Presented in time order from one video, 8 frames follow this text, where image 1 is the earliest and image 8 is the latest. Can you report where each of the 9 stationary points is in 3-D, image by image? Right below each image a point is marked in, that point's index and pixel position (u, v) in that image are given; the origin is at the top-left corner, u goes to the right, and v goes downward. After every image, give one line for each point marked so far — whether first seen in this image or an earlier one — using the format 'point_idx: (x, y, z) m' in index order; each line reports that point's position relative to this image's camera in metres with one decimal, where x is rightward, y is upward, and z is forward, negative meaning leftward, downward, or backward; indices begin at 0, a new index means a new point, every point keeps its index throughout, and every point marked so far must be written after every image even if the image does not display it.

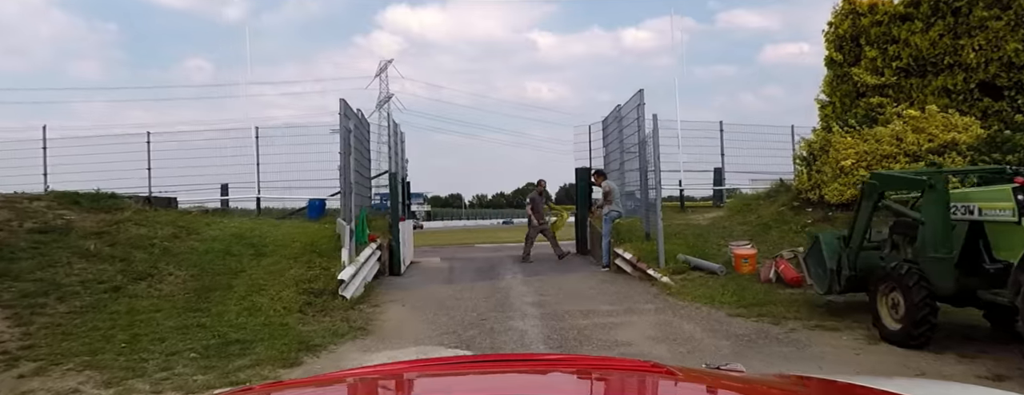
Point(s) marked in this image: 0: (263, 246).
0: (-3.6, -0.7, +8.9) m
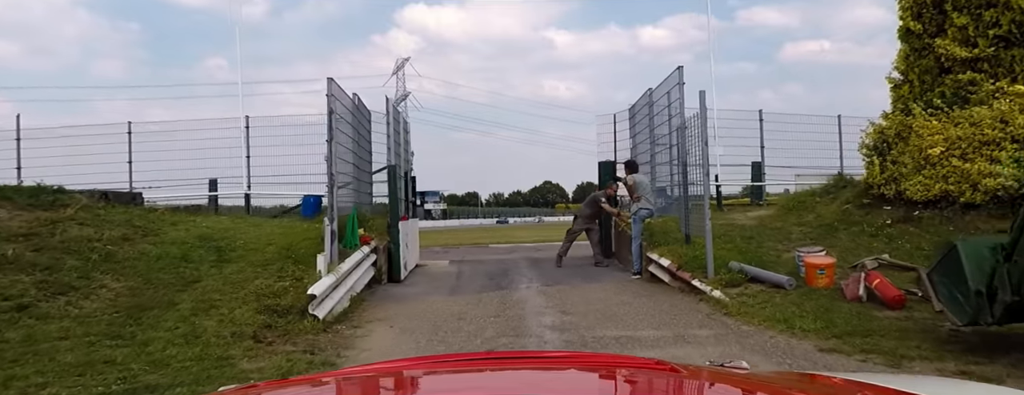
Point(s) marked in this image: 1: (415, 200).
0: (-3.4, -0.6, +7.5) m
1: (-2.3, 0.0, +14.1) m
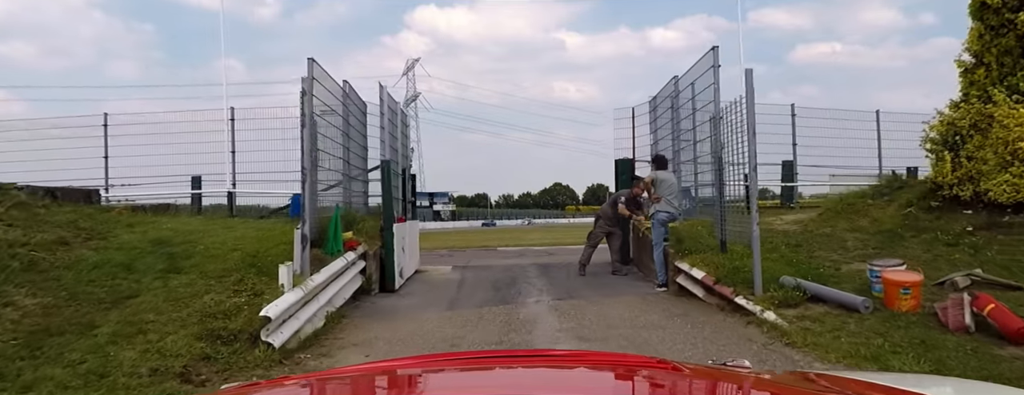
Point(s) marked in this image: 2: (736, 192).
0: (-3.3, -0.6, +6.3) m
1: (-2.1, 0.0, +13.0) m
2: (+2.8, +0.1, +7.7) m
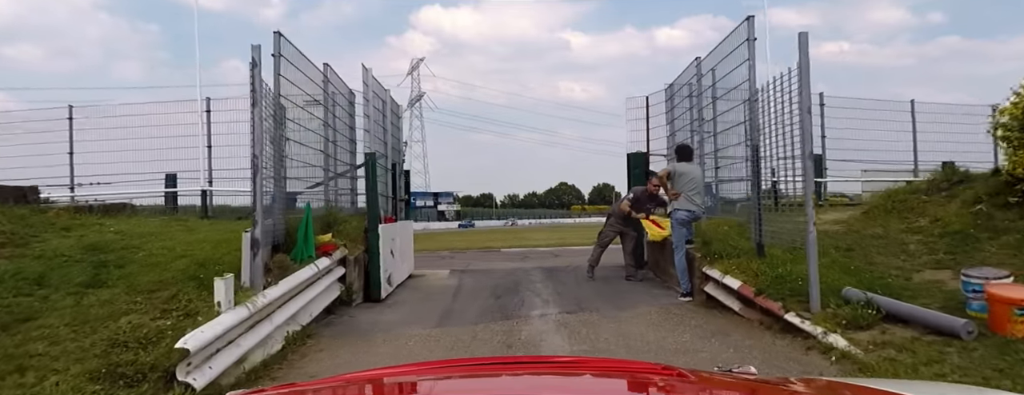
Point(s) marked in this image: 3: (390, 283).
0: (-3.3, -0.6, +5.2) m
1: (-2.1, 0.0, +11.9) m
2: (+2.8, +0.1, +6.5) m
3: (-1.8, -1.3, +9.2) m
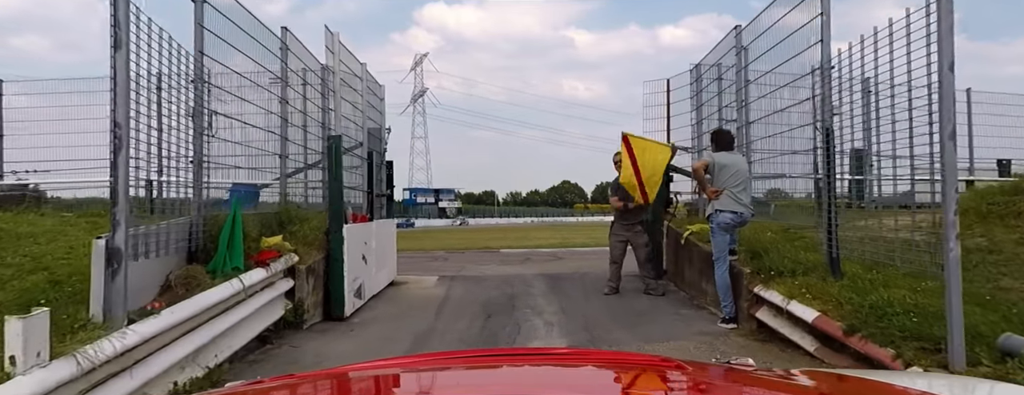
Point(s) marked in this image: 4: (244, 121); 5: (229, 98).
0: (-3.4, -0.5, +3.6) m
1: (-2.1, +0.1, +10.3) m
2: (+2.7, +0.1, +4.9) m
3: (-1.9, -1.2, +7.6) m
4: (-2.8, +0.8, +6.6) m
5: (-2.8, +1.0, +6.3) m
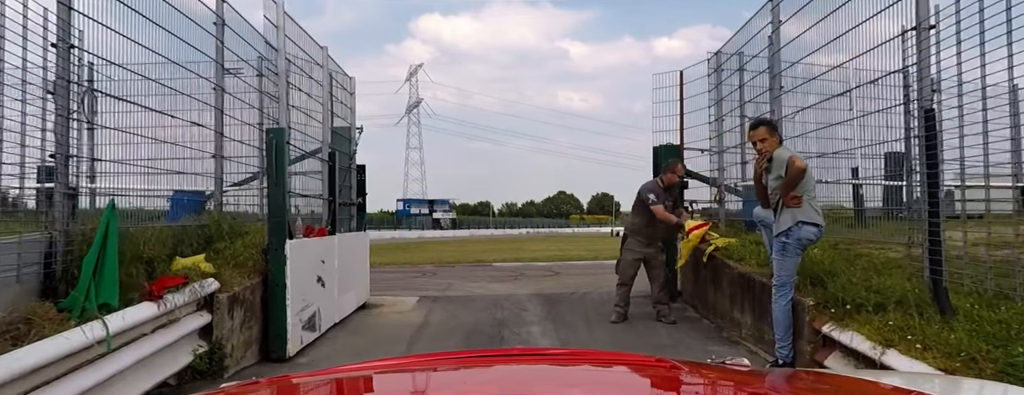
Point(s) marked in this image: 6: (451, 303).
0: (-3.5, -0.5, +2.2) m
1: (-2.2, -0.1, +8.9) m
2: (+2.6, +0.1, +3.5) m
3: (-2.0, -1.3, +6.2) m
4: (-2.9, +0.7, +5.2) m
5: (-2.9, +0.9, +4.9) m
6: (-0.9, -1.6, +9.3) m
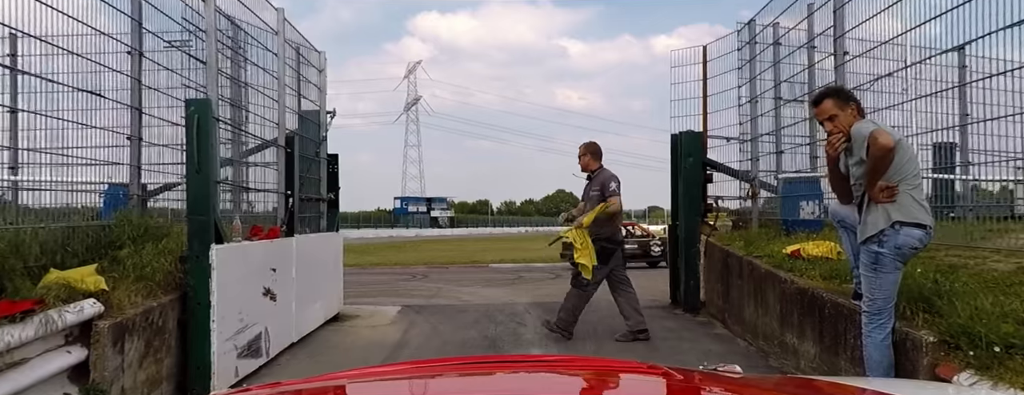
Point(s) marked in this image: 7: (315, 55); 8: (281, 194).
0: (-3.5, -0.5, +1.0) m
1: (-2.3, 0.0, +7.6) m
2: (+2.6, +0.1, +2.3) m
3: (-2.0, -1.2, +4.9) m
4: (-3.0, +0.8, +4.0) m
5: (-3.0, +1.0, +3.6) m
6: (-1.0, -1.5, +8.1) m
7: (-2.5, +1.8, +8.0) m
8: (-2.5, 0.0, +6.7) m
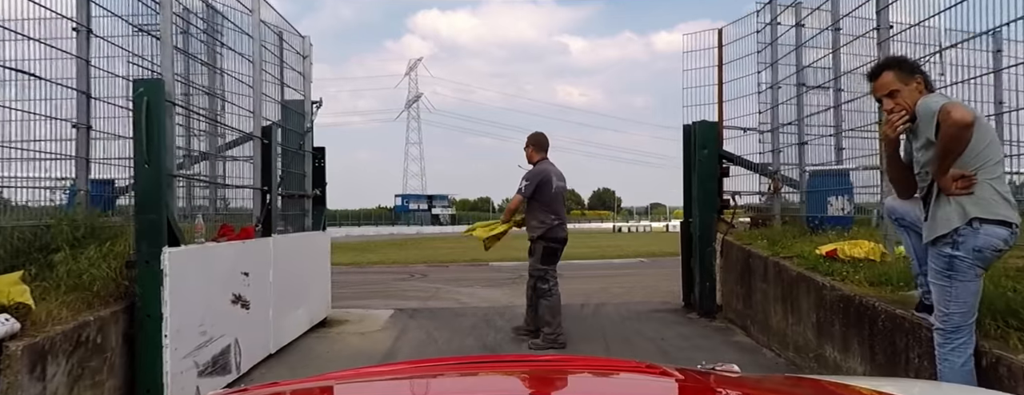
0: (-3.5, -0.5, +0.4) m
1: (-2.3, 0.0, +7.0) m
2: (+2.6, +0.2, +1.7) m
3: (-2.0, -1.2, +4.4) m
4: (-3.0, +0.8, +3.4) m
5: (-3.0, +1.0, +3.1) m
6: (-1.0, -1.5, +7.5) m
7: (-2.5, +1.8, +7.4) m
8: (-2.5, +0.1, +6.1) m
